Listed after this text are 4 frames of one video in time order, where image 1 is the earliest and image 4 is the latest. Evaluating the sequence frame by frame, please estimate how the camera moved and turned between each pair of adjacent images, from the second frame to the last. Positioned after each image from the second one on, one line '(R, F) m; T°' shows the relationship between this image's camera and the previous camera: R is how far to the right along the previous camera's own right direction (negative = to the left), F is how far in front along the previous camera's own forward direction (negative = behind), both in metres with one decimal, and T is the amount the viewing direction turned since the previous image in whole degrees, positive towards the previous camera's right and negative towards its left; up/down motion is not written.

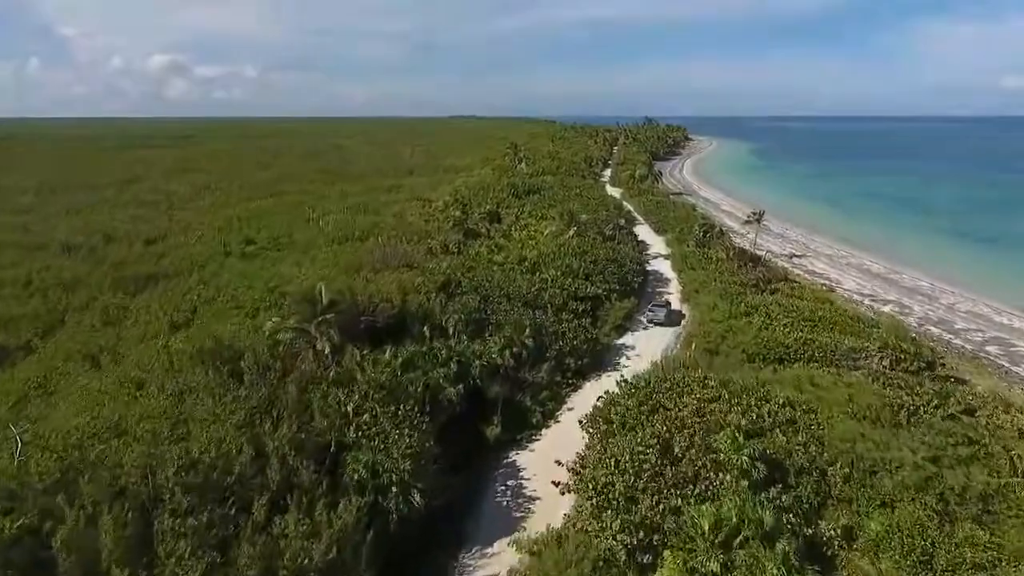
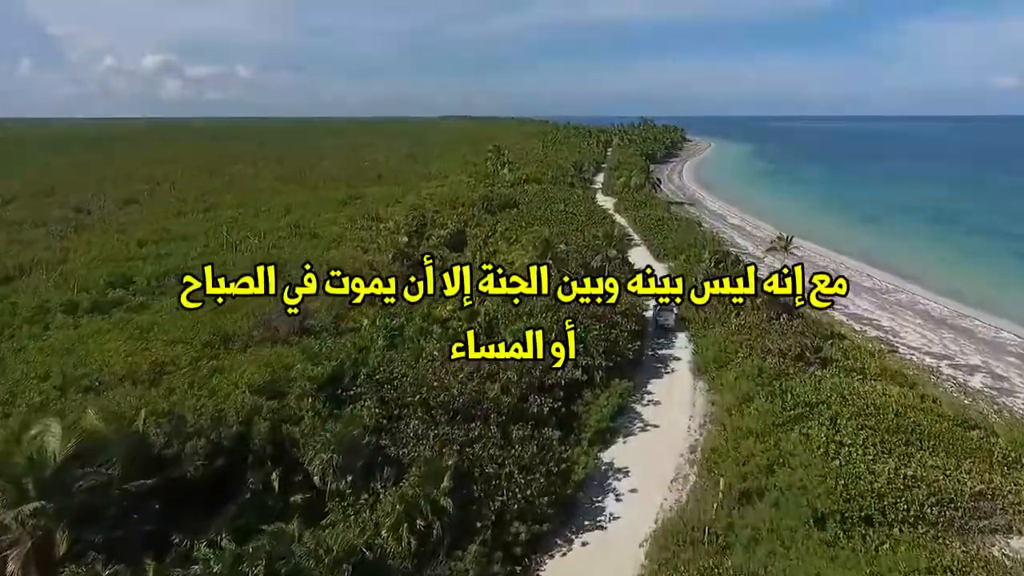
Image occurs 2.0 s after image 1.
(+1.2, +10.0) m; 0°
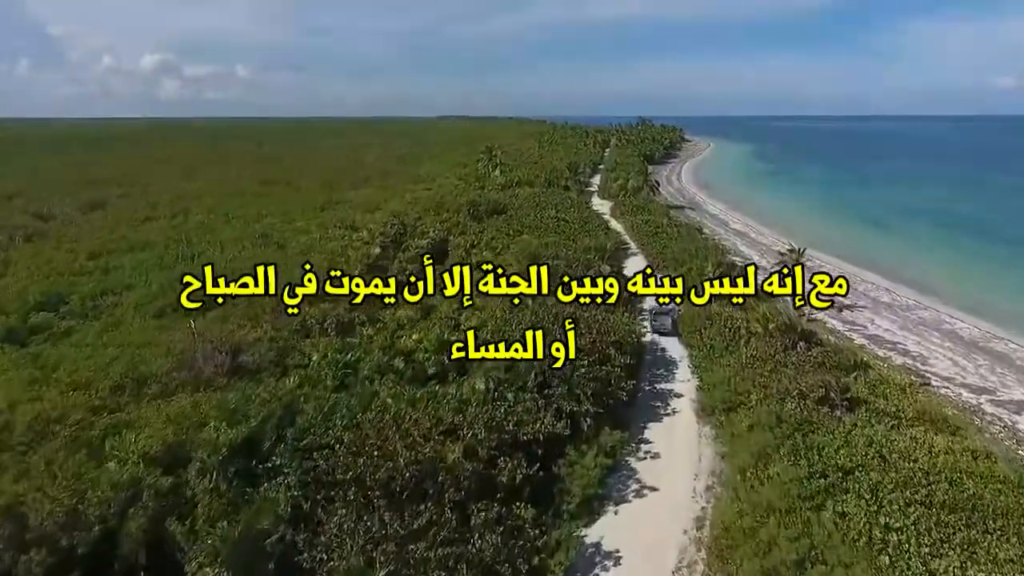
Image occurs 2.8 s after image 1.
(+0.5, +3.7) m; 0°
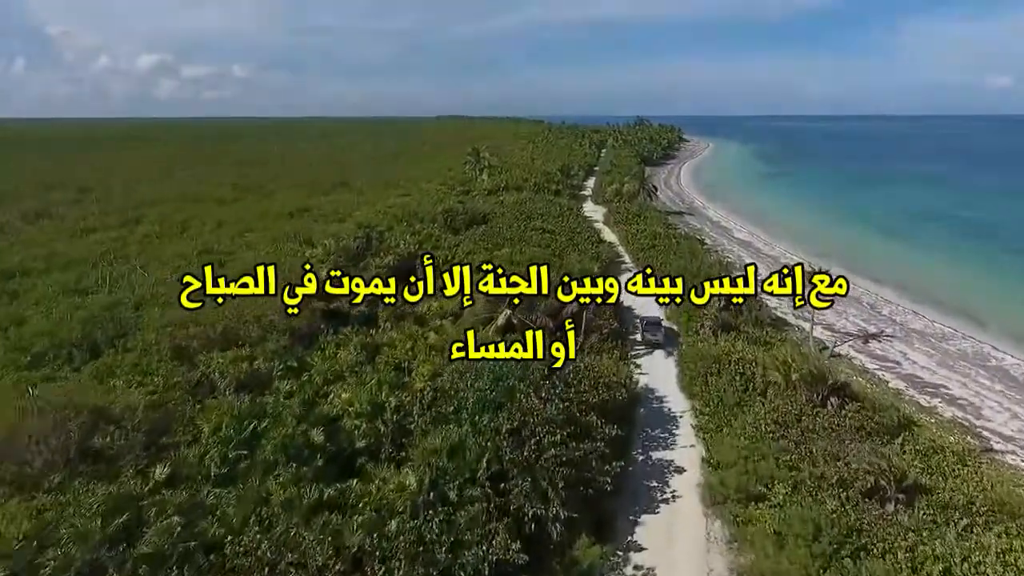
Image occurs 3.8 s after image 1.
(+0.8, +5.1) m; 0°
